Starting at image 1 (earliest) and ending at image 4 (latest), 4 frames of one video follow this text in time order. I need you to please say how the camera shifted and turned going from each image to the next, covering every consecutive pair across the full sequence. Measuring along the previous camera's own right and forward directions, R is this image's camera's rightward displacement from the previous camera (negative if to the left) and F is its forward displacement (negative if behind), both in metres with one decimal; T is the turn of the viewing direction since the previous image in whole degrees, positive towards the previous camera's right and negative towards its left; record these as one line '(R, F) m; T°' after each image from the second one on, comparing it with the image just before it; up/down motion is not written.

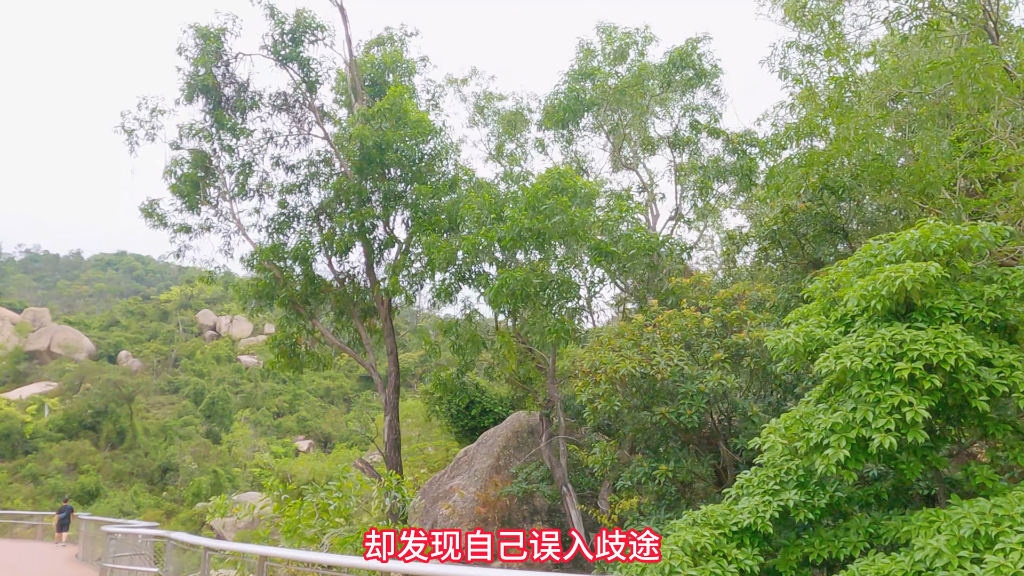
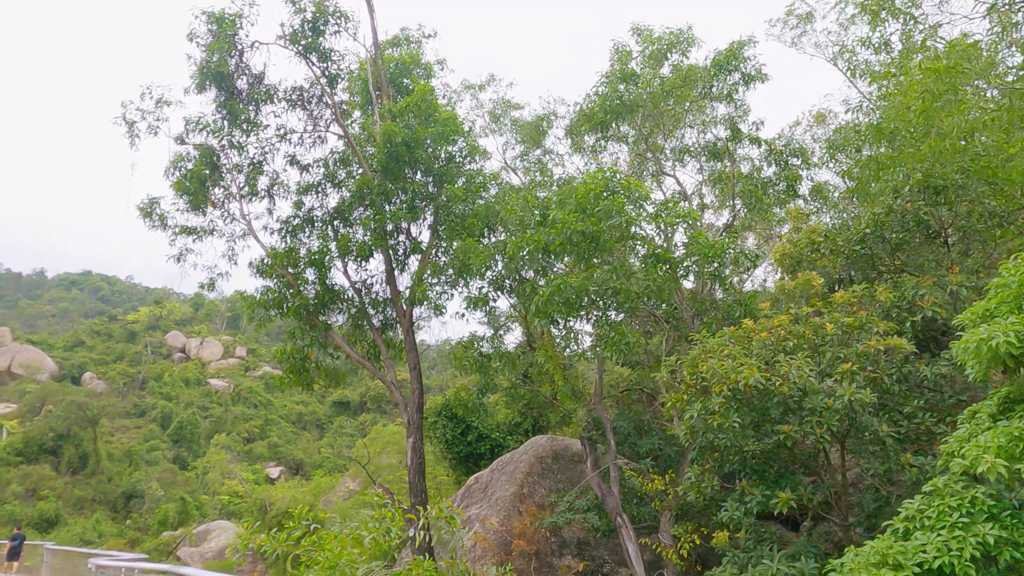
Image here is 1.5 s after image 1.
(-0.7, +0.7) m; +2°
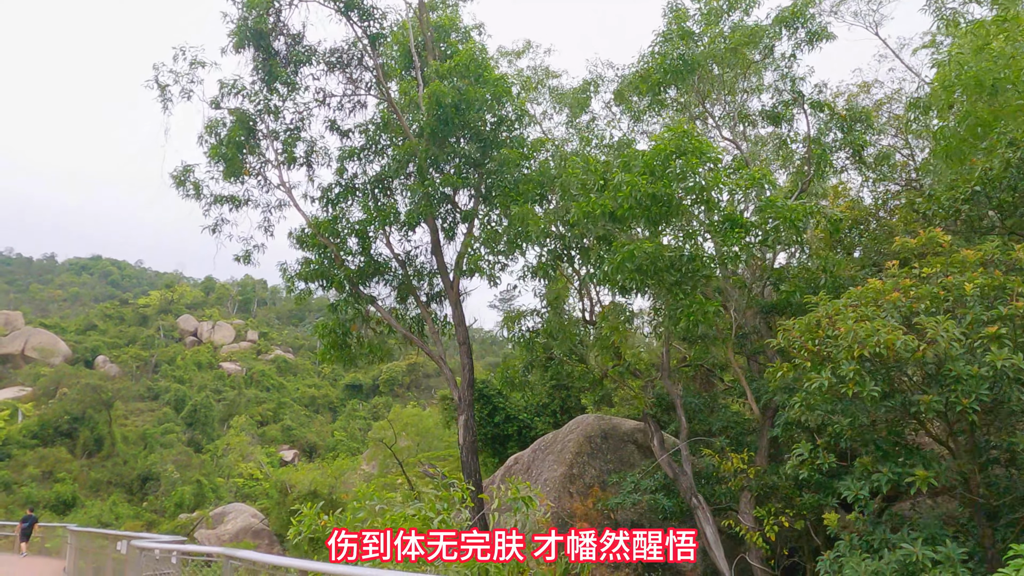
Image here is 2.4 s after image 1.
(-0.5, +0.4) m; -1°
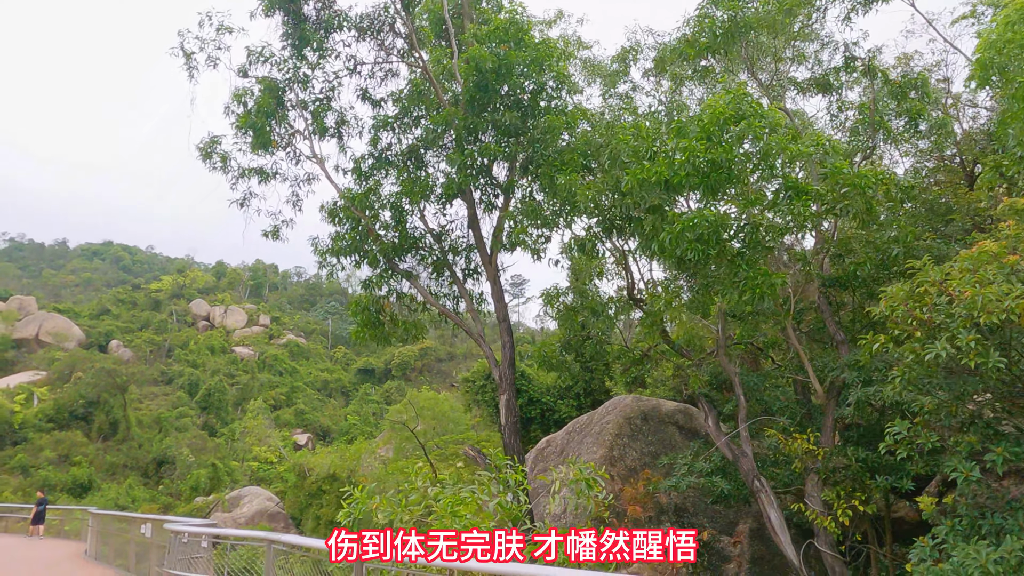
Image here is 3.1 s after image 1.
(-0.4, +0.3) m; -1°
